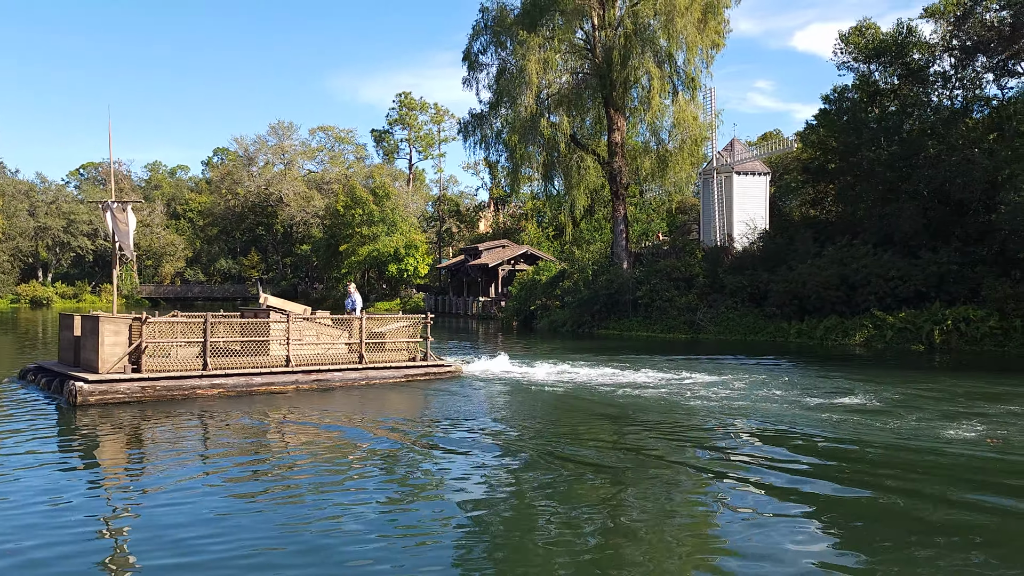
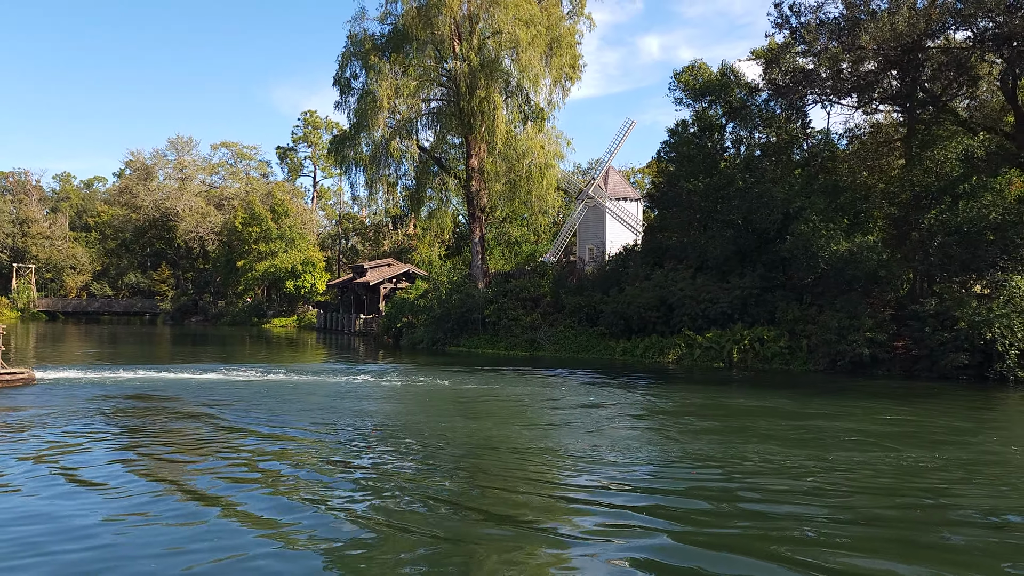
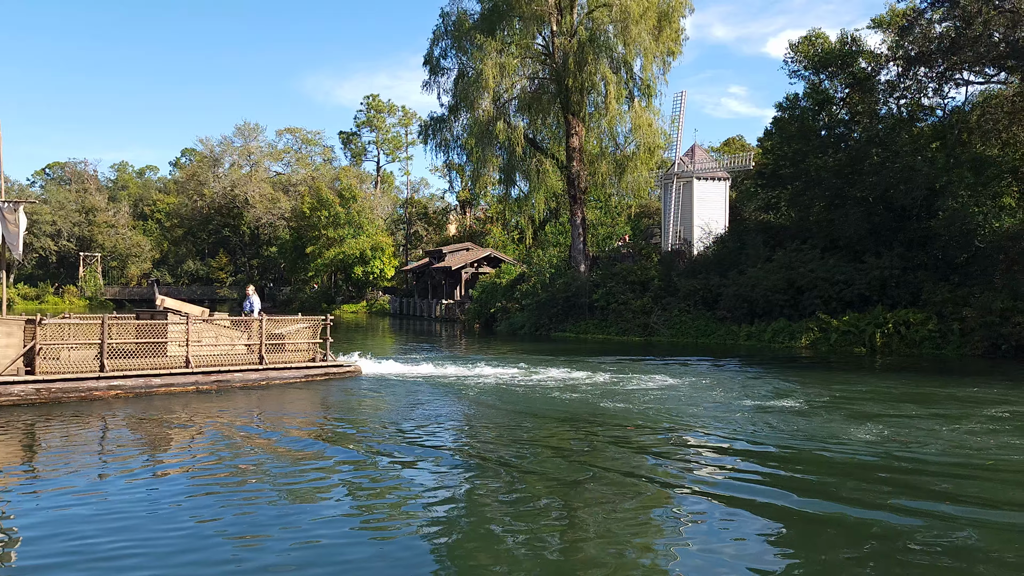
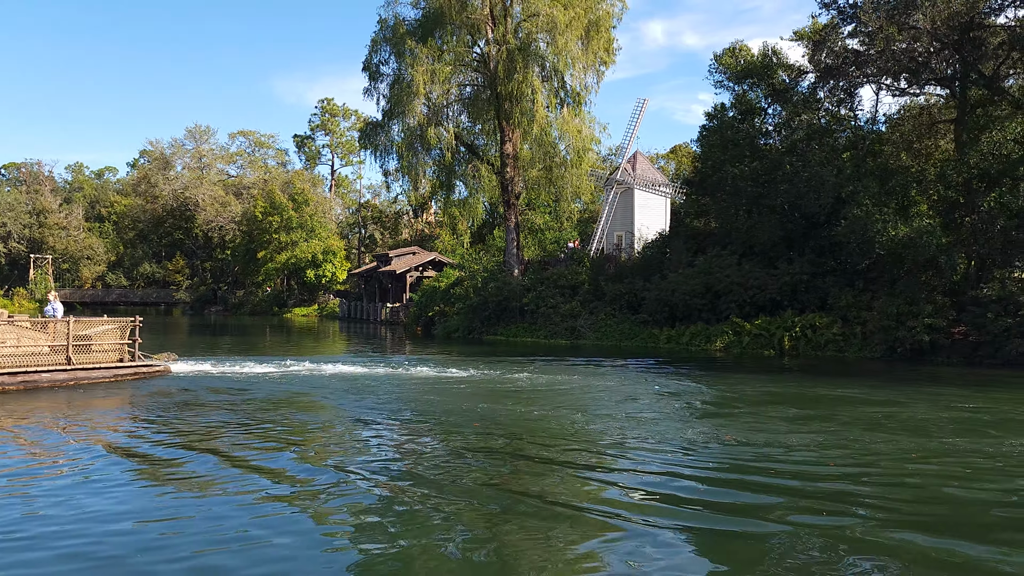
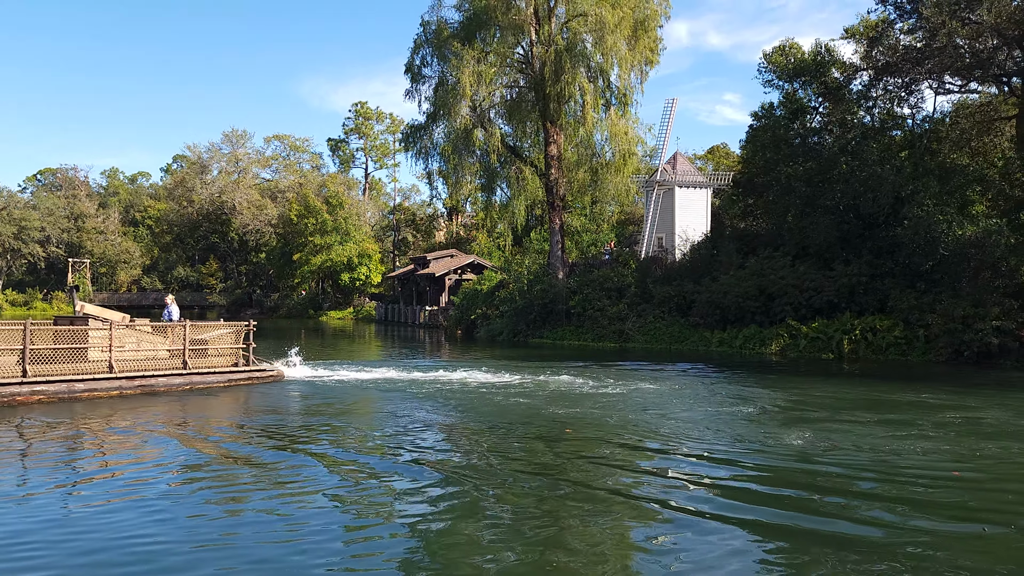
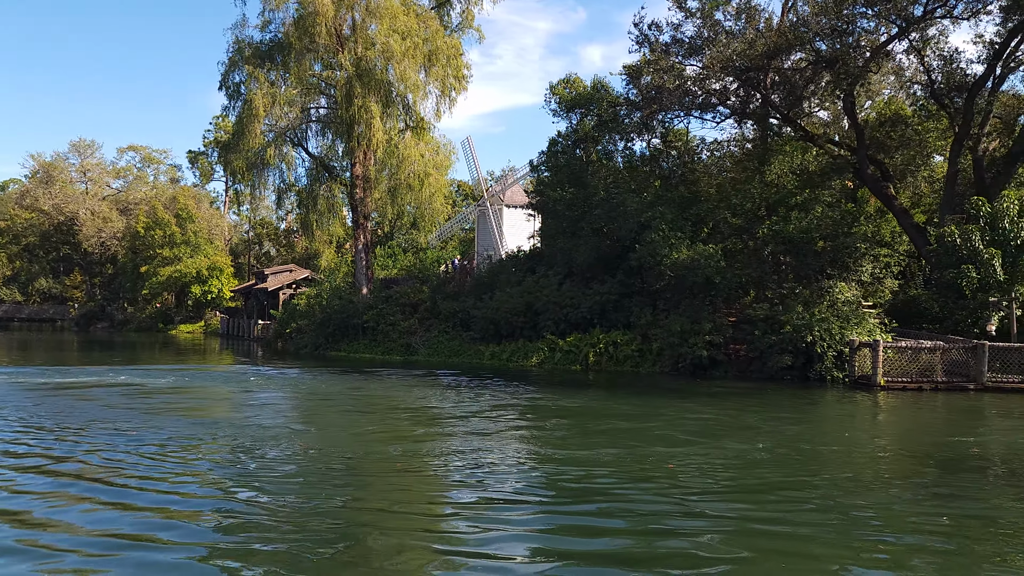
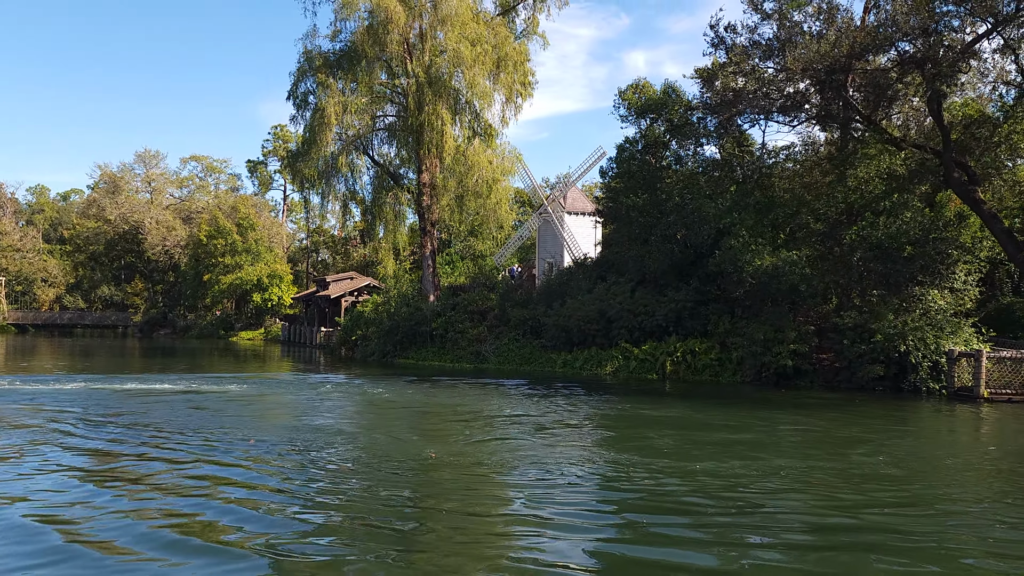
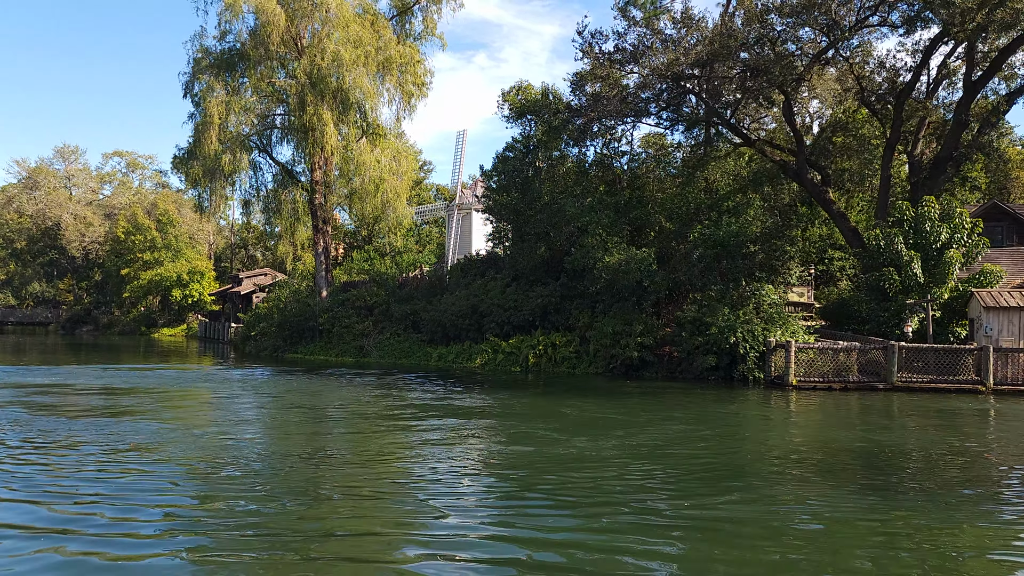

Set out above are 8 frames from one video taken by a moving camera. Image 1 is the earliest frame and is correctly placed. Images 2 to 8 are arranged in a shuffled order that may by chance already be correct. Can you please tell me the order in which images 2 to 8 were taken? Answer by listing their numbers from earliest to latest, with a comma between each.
3, 5, 4, 2, 7, 6, 8
